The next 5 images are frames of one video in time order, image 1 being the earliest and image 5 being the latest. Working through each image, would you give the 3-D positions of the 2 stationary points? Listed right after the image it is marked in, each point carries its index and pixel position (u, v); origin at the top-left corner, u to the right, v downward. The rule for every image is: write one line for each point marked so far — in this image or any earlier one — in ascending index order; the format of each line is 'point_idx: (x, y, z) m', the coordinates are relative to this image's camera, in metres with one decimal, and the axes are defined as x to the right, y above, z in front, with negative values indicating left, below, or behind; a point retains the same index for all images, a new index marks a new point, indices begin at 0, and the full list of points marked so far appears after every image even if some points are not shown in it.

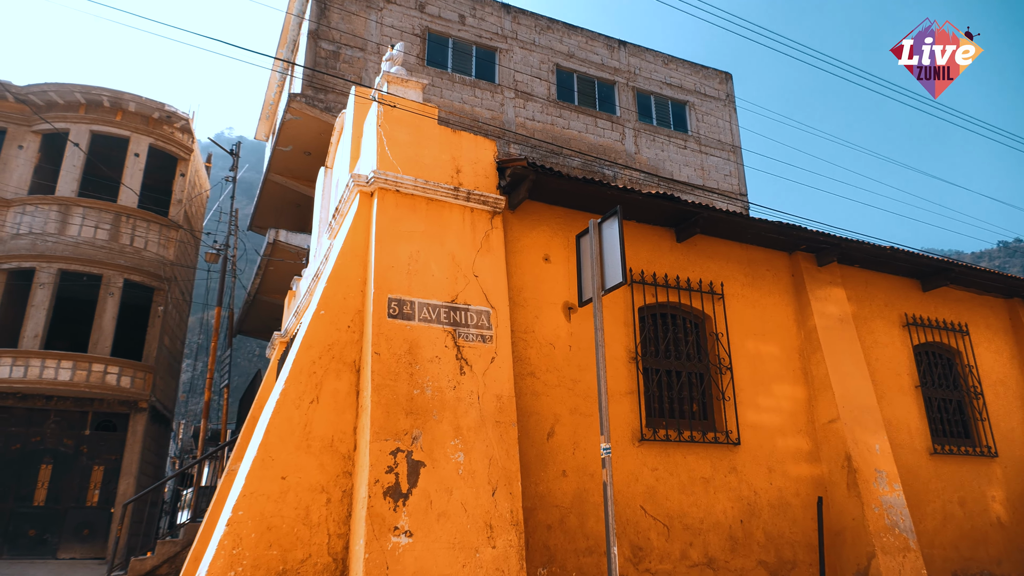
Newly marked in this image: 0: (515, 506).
0: (0.0, -1.2, +4.8) m
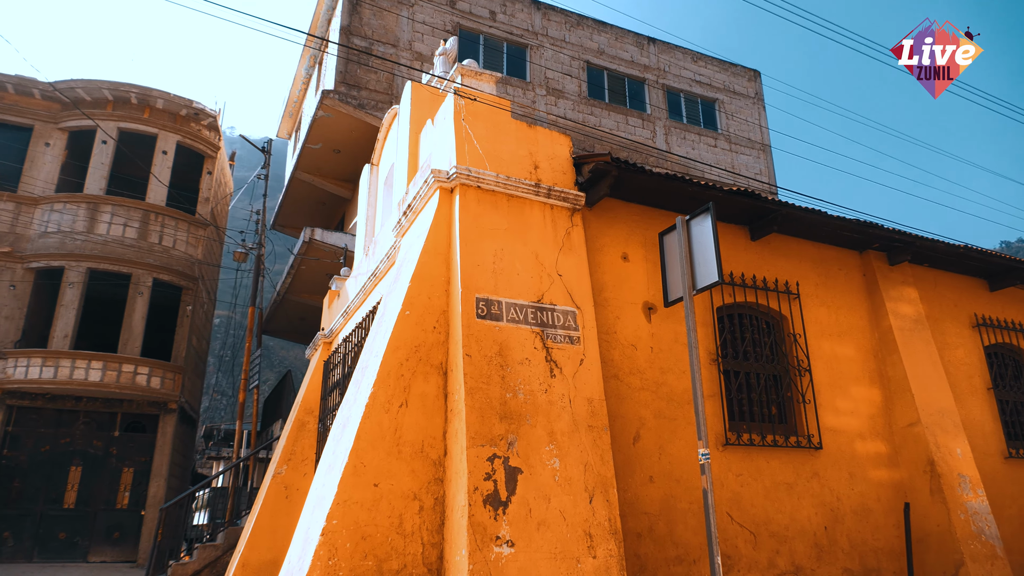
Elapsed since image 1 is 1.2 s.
0: (+0.5, -1.2, +4.6) m
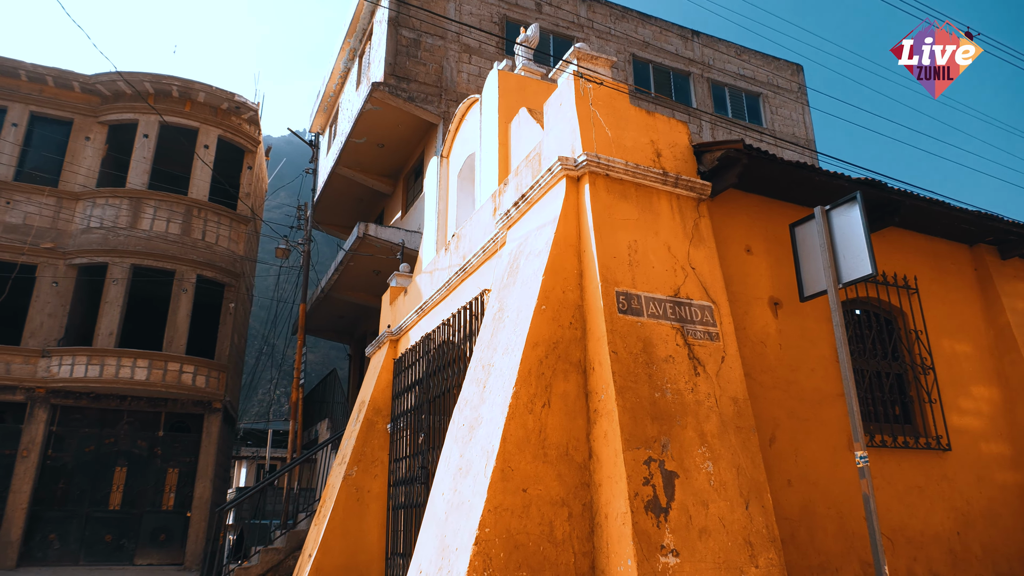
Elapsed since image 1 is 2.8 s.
0: (+1.3, -1.2, +4.4) m
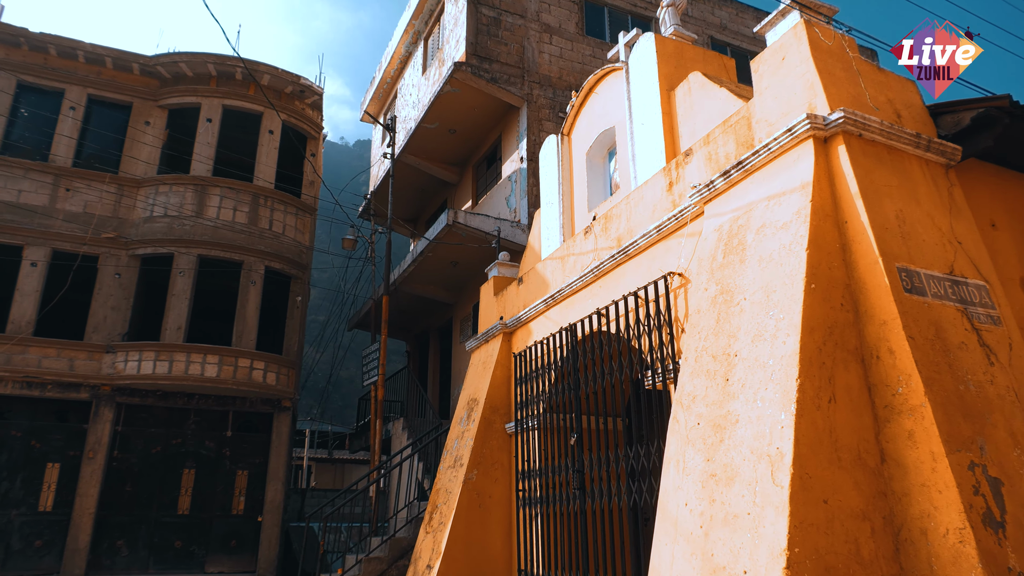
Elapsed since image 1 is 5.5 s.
0: (+2.5, -1.0, +3.7) m
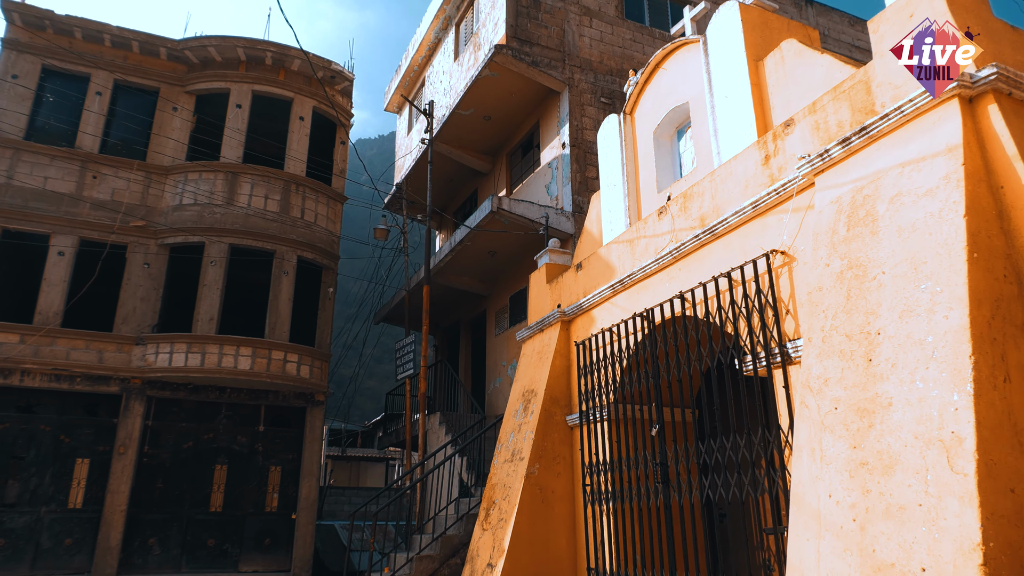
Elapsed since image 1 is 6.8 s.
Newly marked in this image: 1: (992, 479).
0: (+3.0, -0.9, +3.3) m
1: (+1.7, -0.7, +3.1) m
